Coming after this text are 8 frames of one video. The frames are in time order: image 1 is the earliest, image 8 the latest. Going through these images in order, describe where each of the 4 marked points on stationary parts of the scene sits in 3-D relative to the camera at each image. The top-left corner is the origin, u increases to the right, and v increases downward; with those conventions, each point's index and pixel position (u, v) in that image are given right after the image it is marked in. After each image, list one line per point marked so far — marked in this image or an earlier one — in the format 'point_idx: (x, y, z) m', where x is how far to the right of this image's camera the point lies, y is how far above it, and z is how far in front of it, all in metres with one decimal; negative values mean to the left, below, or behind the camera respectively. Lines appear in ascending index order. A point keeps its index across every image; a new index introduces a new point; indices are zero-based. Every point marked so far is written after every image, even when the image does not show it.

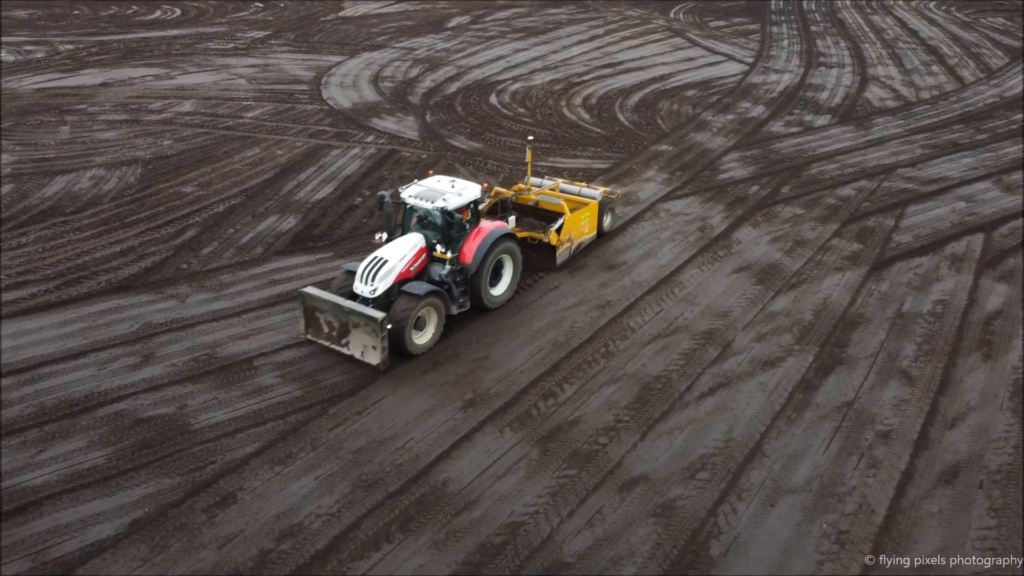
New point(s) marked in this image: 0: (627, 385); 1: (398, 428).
0: (+1.3, -1.1, +9.3) m
1: (-1.3, -1.5, +8.8) m
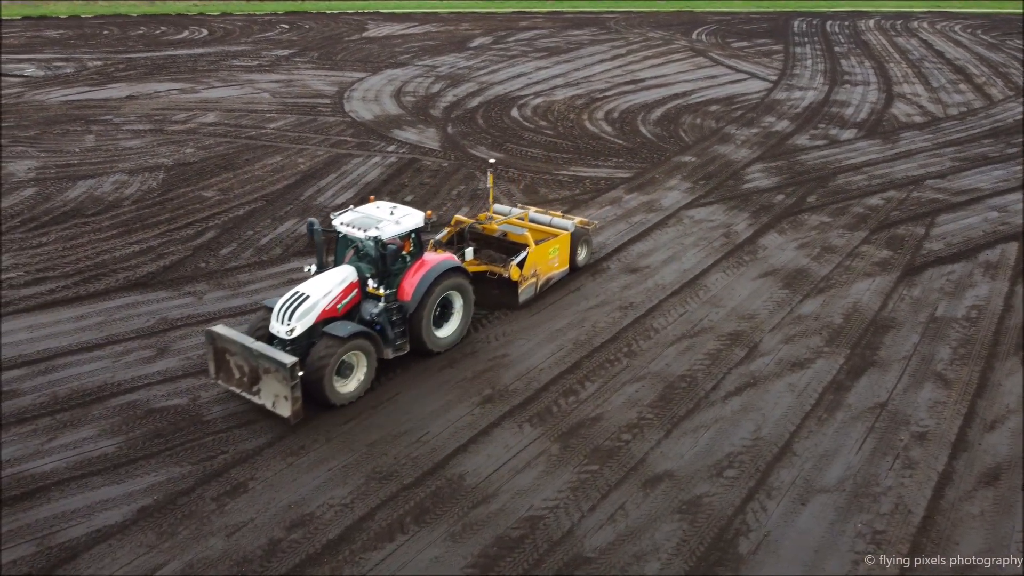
0: (+1.6, -1.1, +9.0) m
1: (-1.1, -1.4, +8.6) m
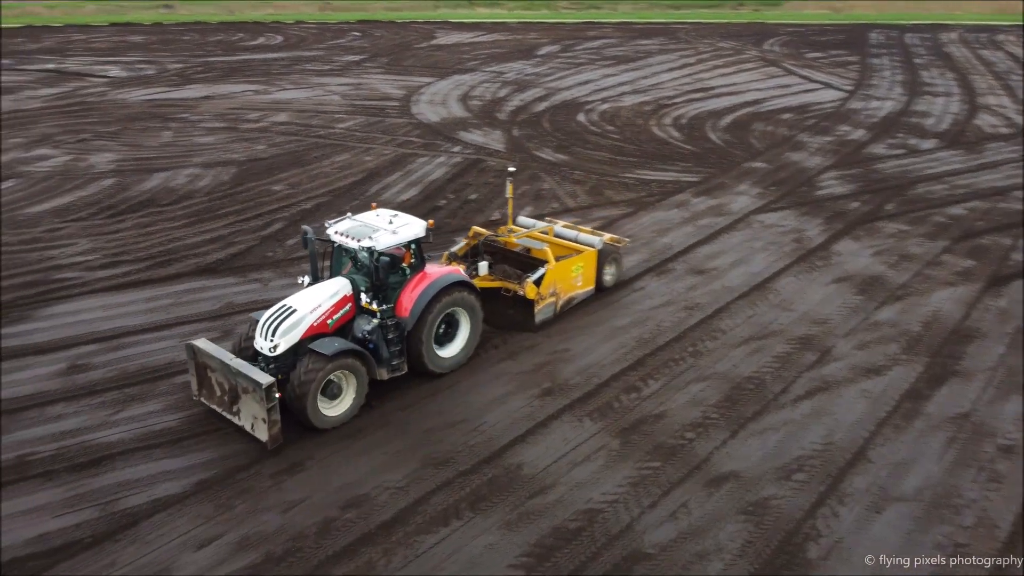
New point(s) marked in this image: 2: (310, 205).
0: (+2.2, -1.0, +8.8) m
1: (-0.4, -1.3, +8.5) m
2: (-3.8, +1.5, +15.0) m
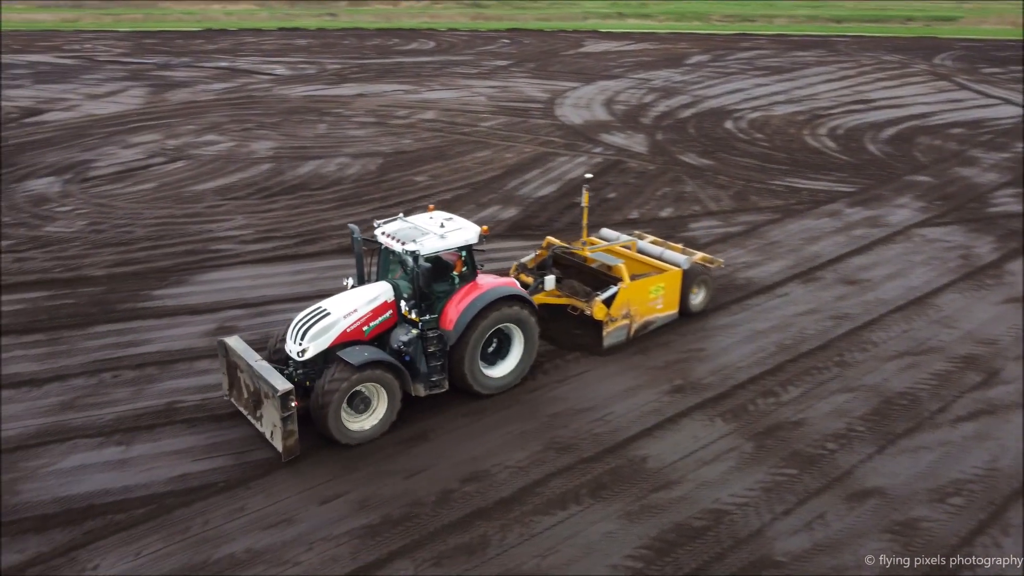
0: (+3.5, -1.1, +8.1) m
1: (+0.9, -1.2, +8.2) m
2: (-1.2, +1.7, +15.2) m
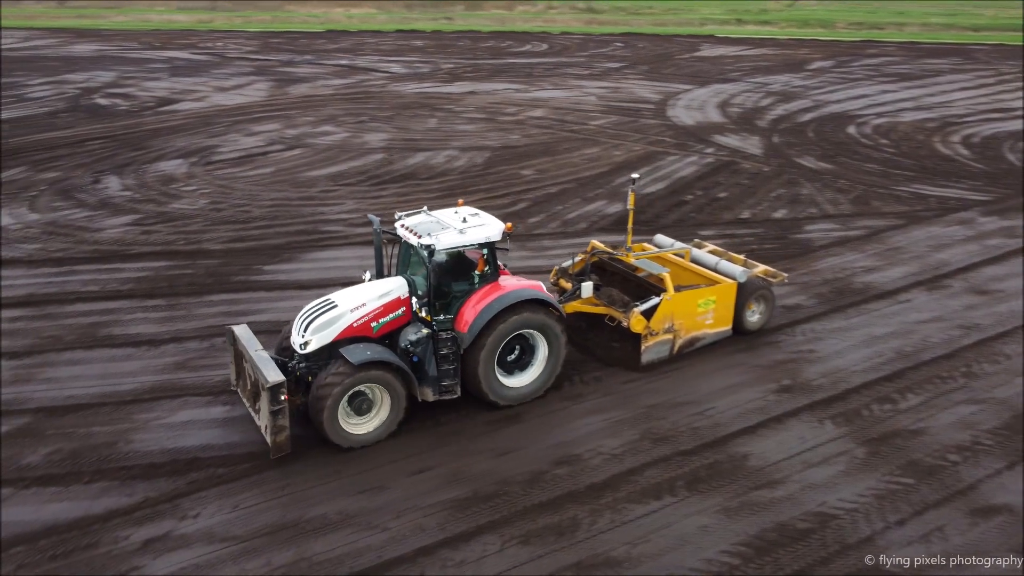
0: (+4.5, -1.1, +7.5) m
1: (+1.8, -1.1, +7.9) m
2: (+0.8, +1.8, +15.2) m
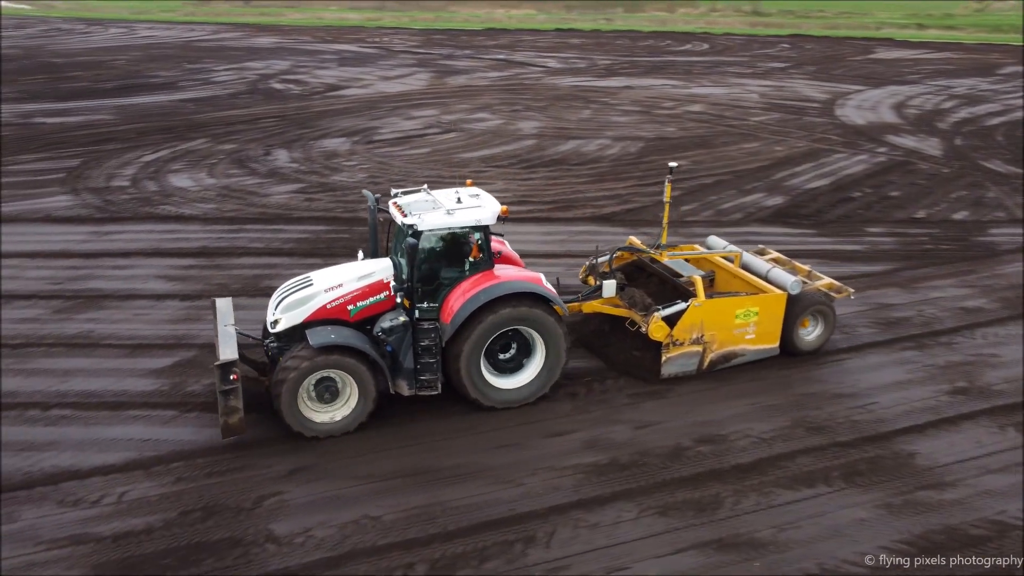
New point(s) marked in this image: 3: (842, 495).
0: (+5.7, -1.2, +6.5) m
1: (+3.1, -0.9, +7.4) m
2: (+3.6, +1.9, +14.6) m
3: (+2.4, -1.5, +5.9) m
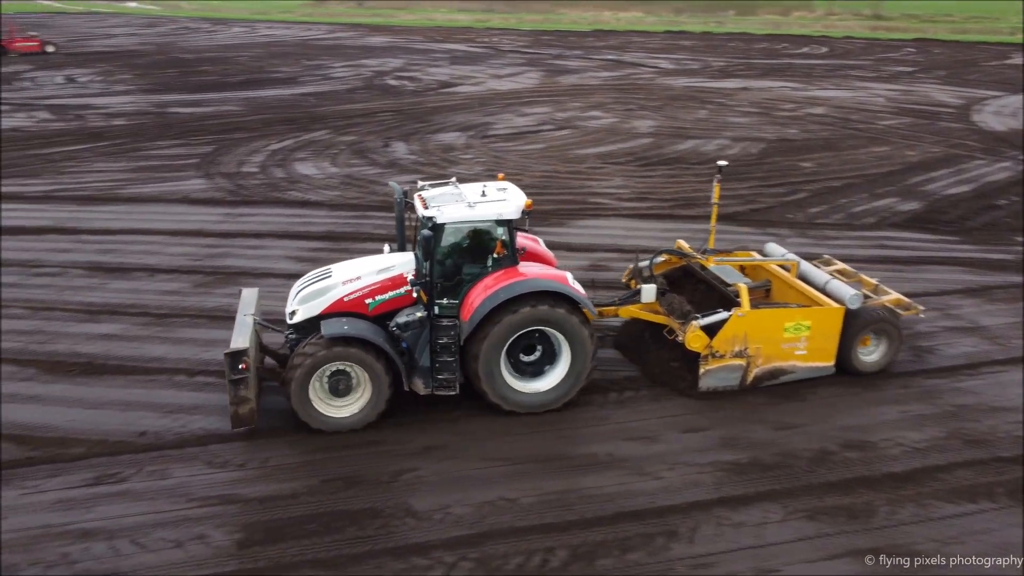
0: (+6.7, -1.3, +5.7) m
1: (+4.3, -1.0, +6.9) m
2: (+5.7, +1.8, +14.1) m
3: (+3.3, -1.5, +5.4) m
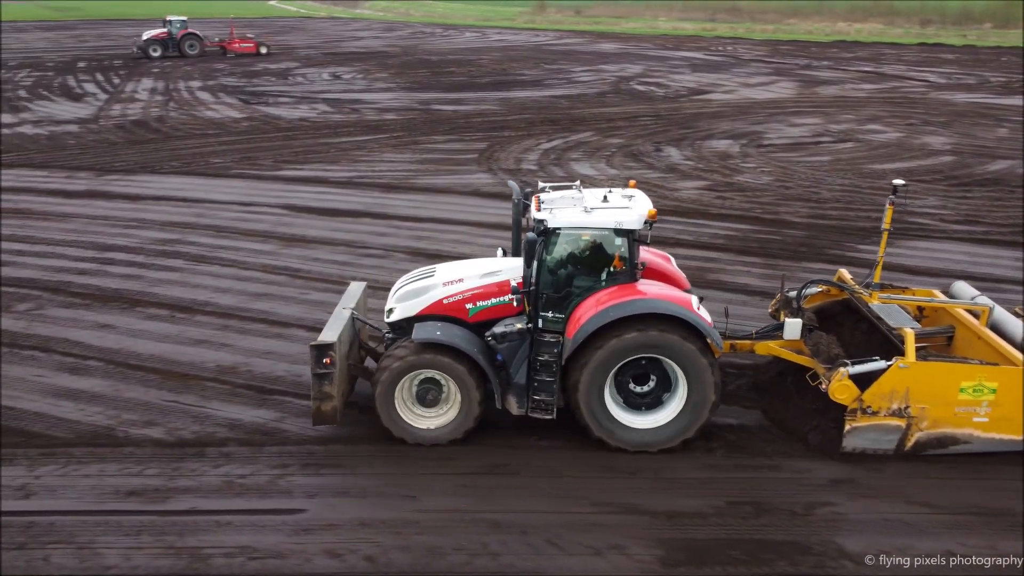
0: (+9.3, -2.0, +3.4) m
1: (+7.2, -1.5, +5.1) m
2: (+10.4, +1.0, +11.8) m
3: (+6.0, -1.9, +3.9) m
